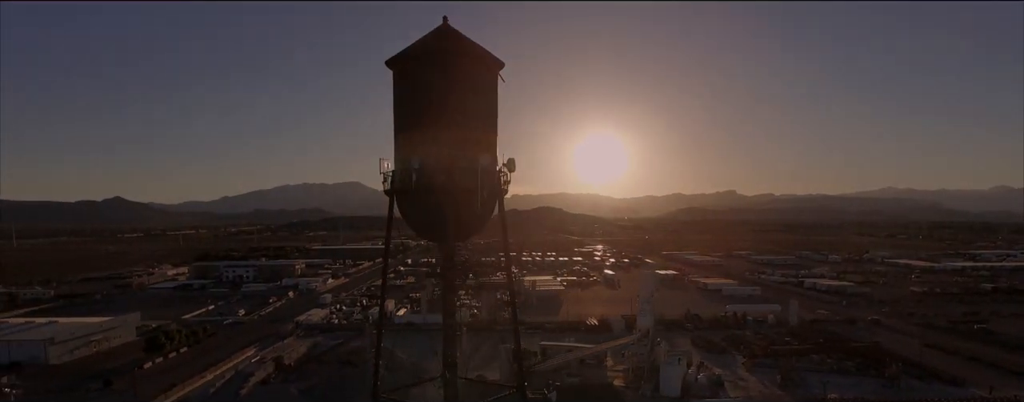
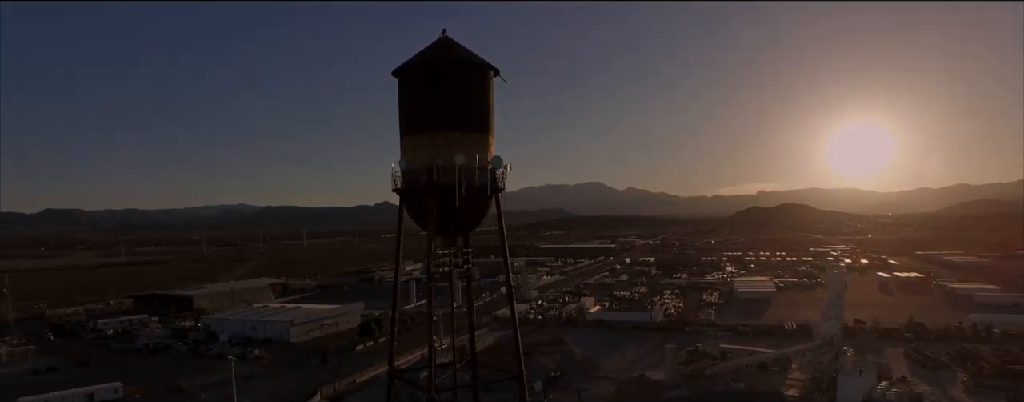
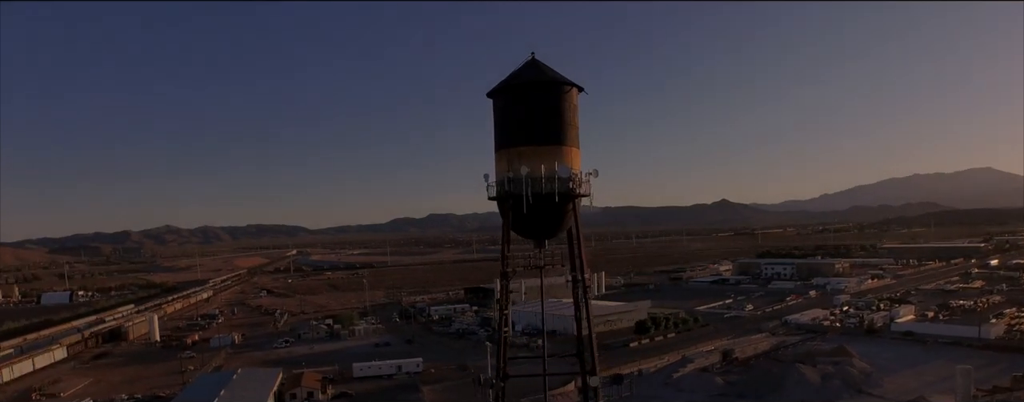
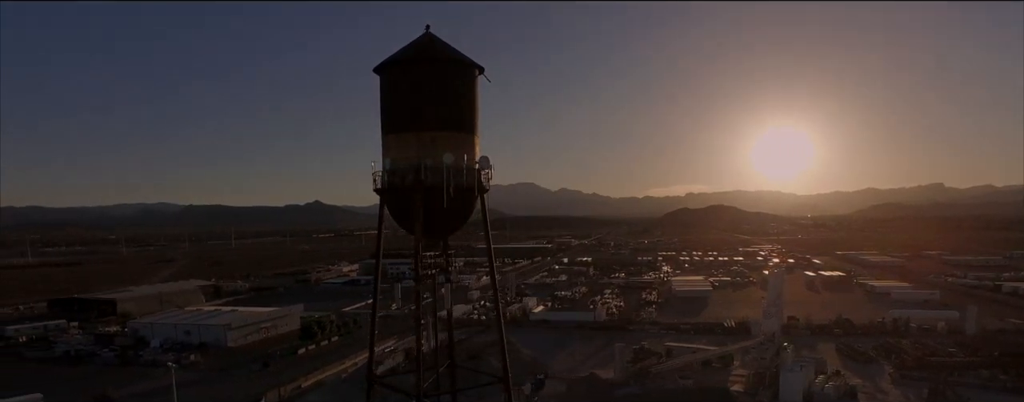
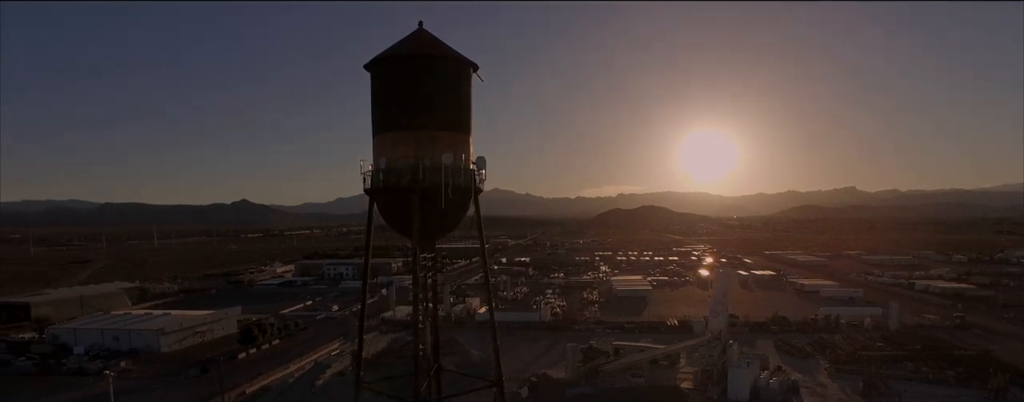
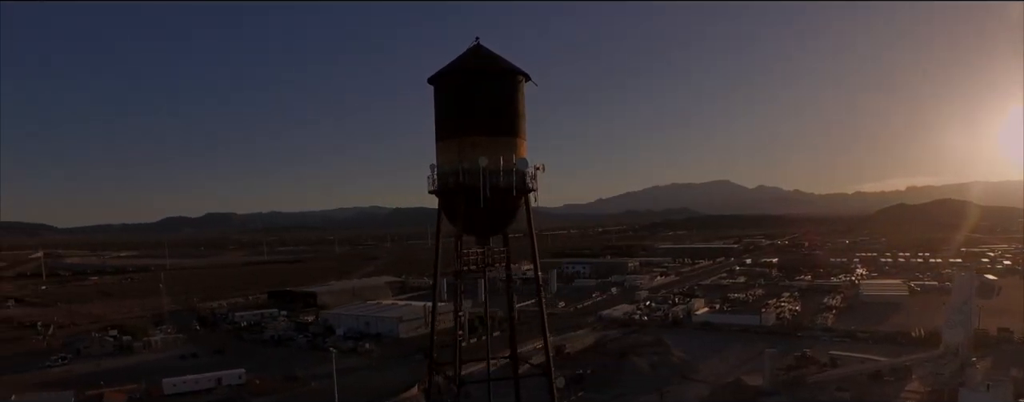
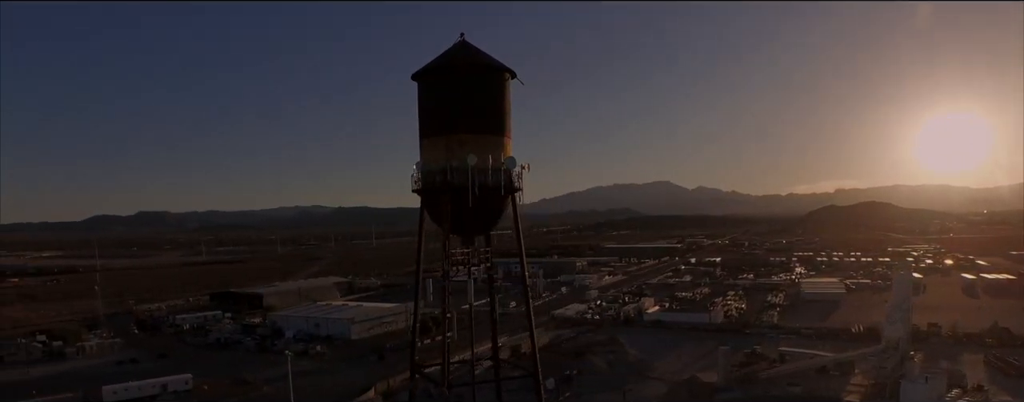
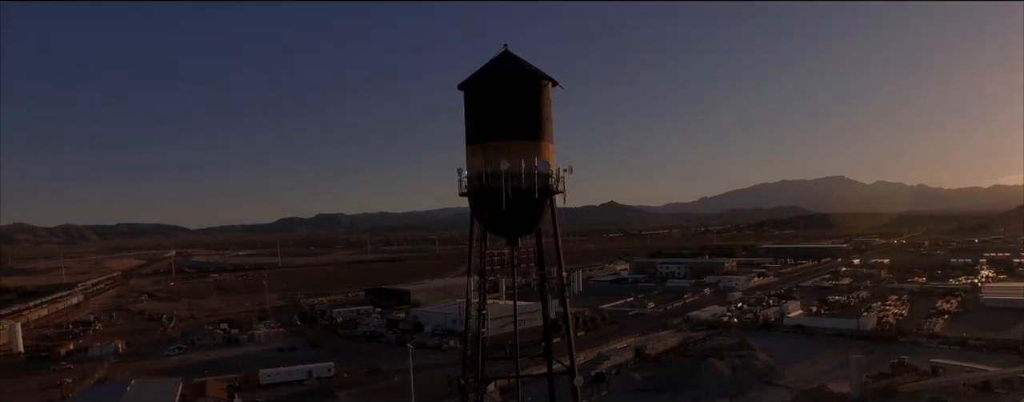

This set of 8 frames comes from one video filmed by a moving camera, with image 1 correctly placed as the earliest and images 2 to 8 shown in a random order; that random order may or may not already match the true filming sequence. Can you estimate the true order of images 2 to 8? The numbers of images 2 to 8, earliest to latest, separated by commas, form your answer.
5, 4, 2, 7, 6, 8, 3
